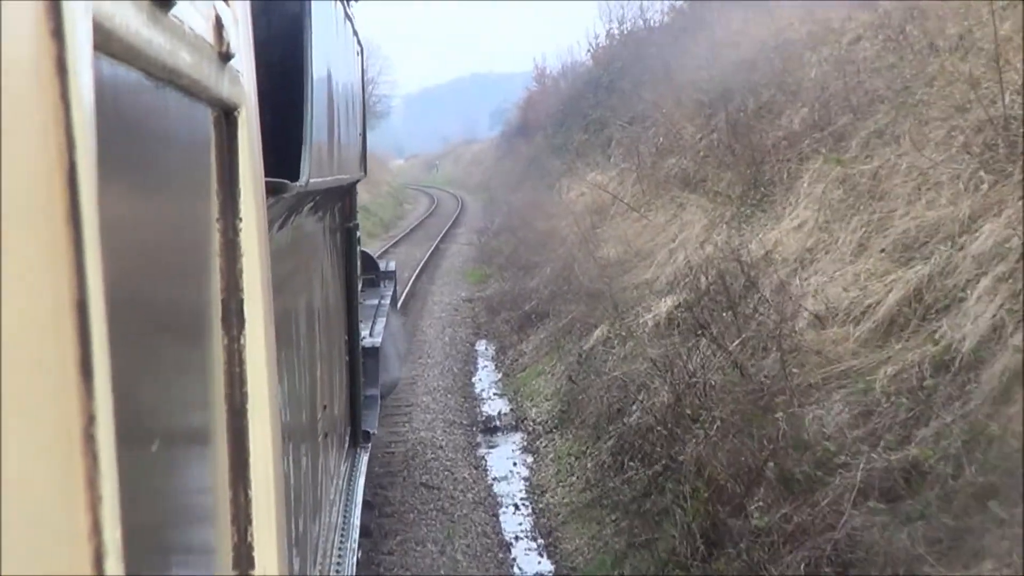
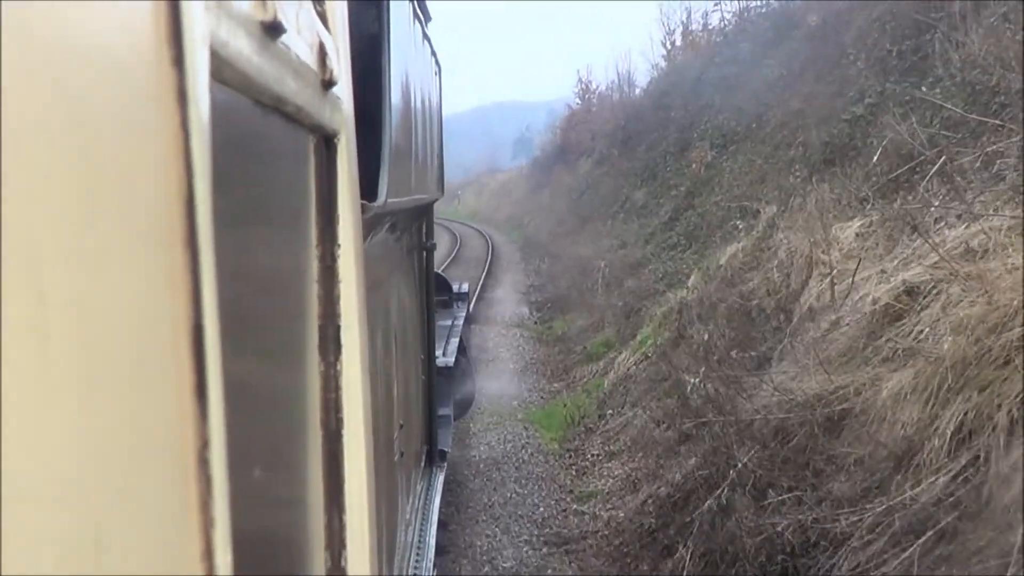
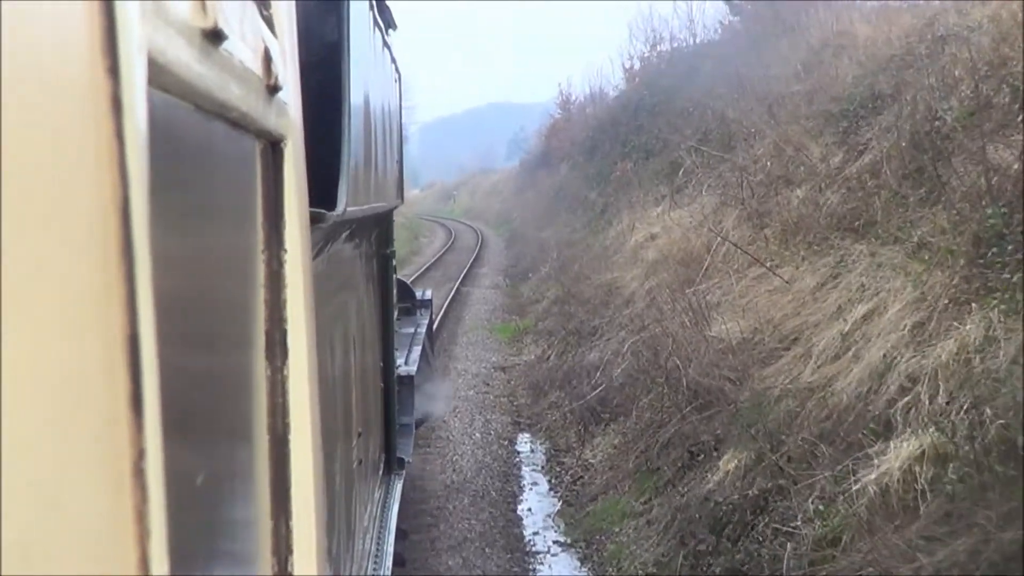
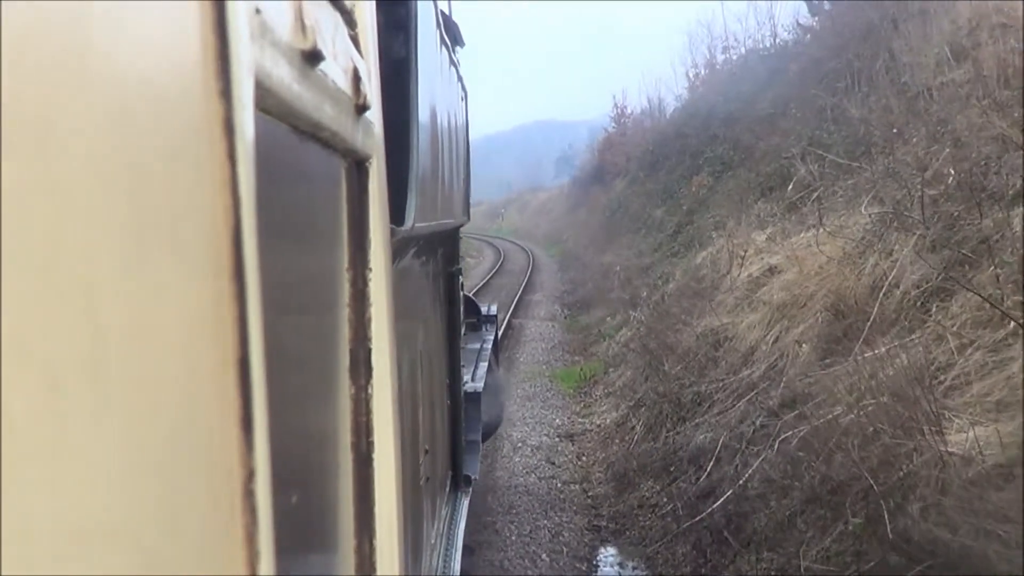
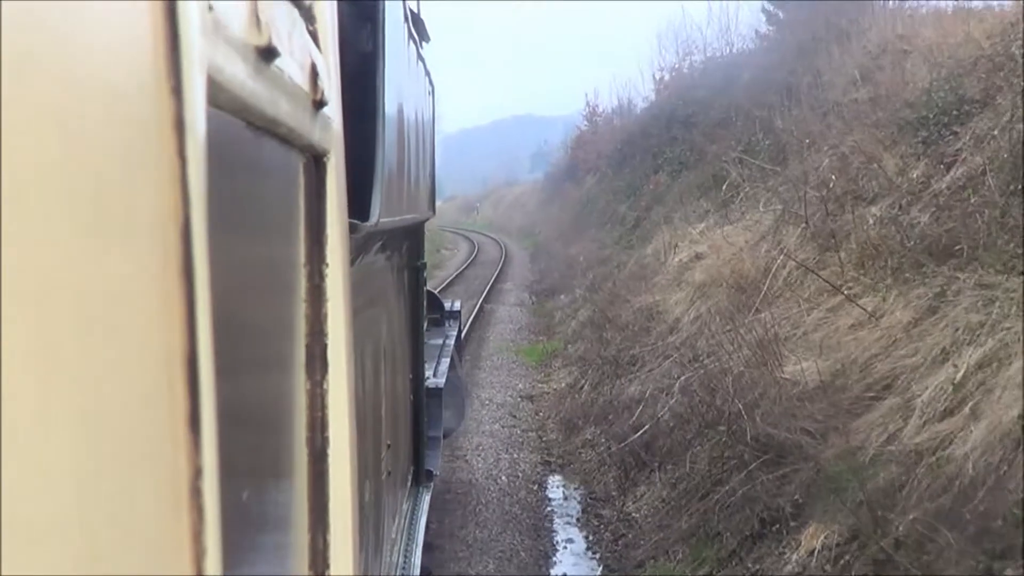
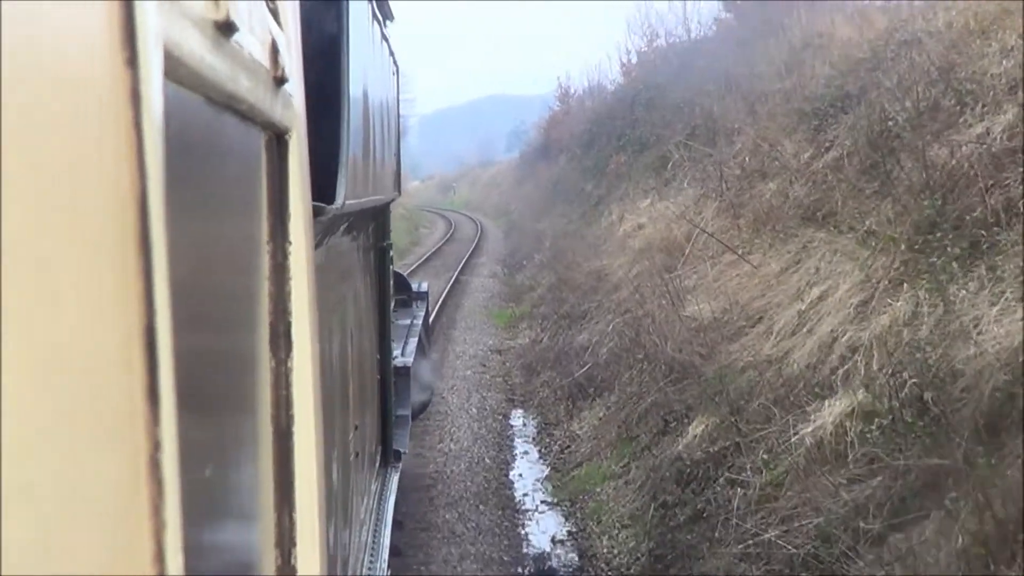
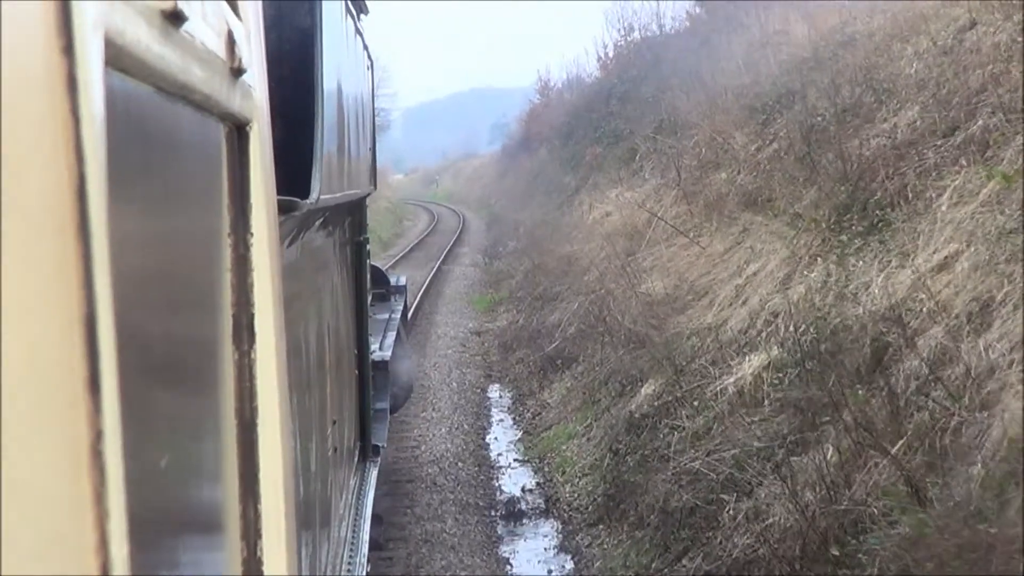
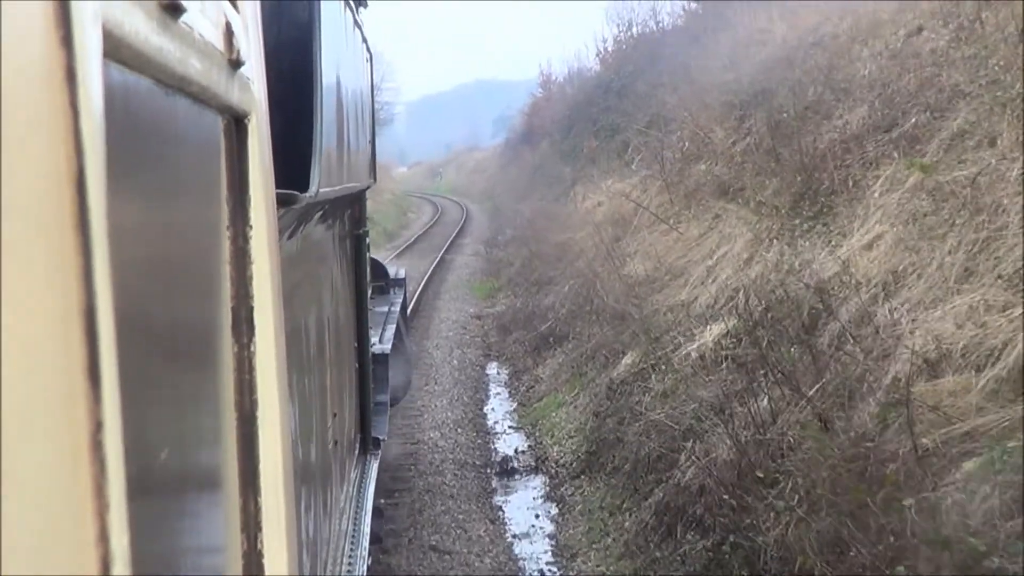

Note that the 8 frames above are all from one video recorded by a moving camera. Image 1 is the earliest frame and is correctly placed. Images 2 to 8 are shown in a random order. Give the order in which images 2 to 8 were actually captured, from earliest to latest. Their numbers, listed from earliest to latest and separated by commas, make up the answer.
8, 7, 6, 3, 5, 4, 2
